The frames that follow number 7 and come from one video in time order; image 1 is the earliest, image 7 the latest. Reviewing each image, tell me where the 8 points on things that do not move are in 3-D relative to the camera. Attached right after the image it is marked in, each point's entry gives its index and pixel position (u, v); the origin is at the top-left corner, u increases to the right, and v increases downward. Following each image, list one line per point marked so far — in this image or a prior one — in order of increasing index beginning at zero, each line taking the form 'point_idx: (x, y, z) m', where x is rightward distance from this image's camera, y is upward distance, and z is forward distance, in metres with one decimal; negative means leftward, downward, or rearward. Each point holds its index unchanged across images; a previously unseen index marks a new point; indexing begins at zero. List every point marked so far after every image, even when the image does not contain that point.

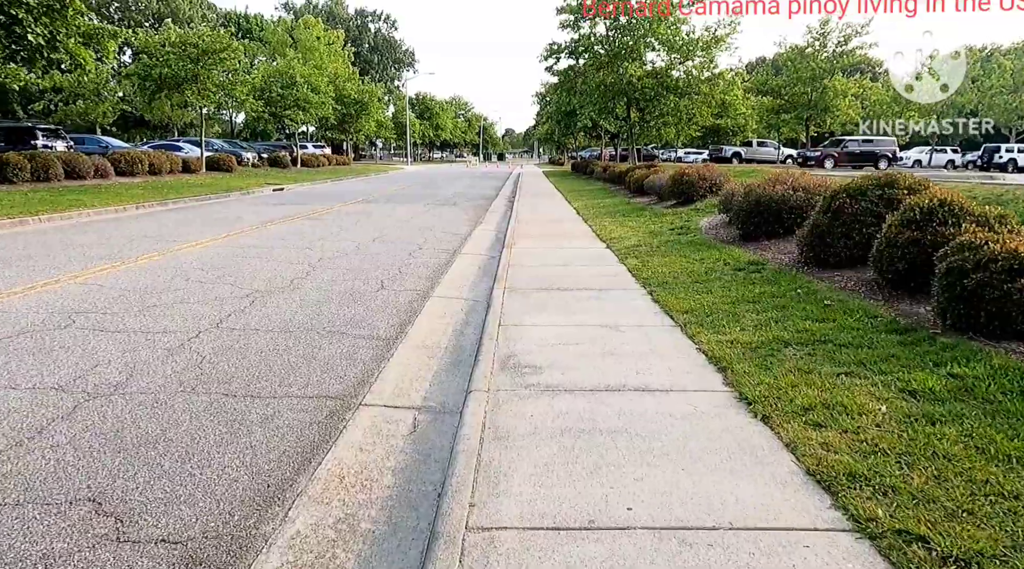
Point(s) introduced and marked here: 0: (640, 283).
0: (+1.3, 0.0, +7.8) m
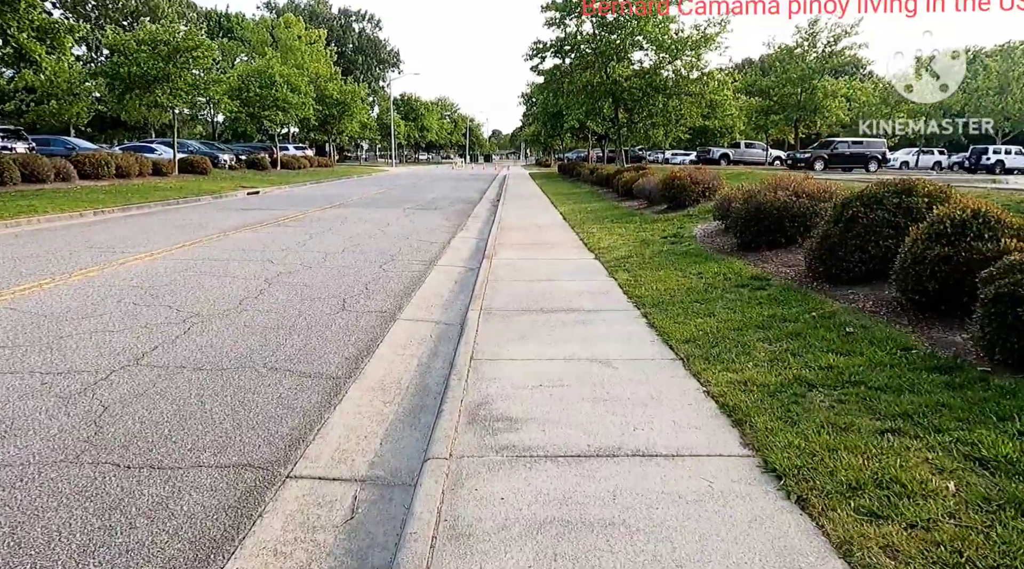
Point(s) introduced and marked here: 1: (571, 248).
0: (+1.1, -0.2, +6.9) m
1: (+0.9, +0.5, +11.3) m
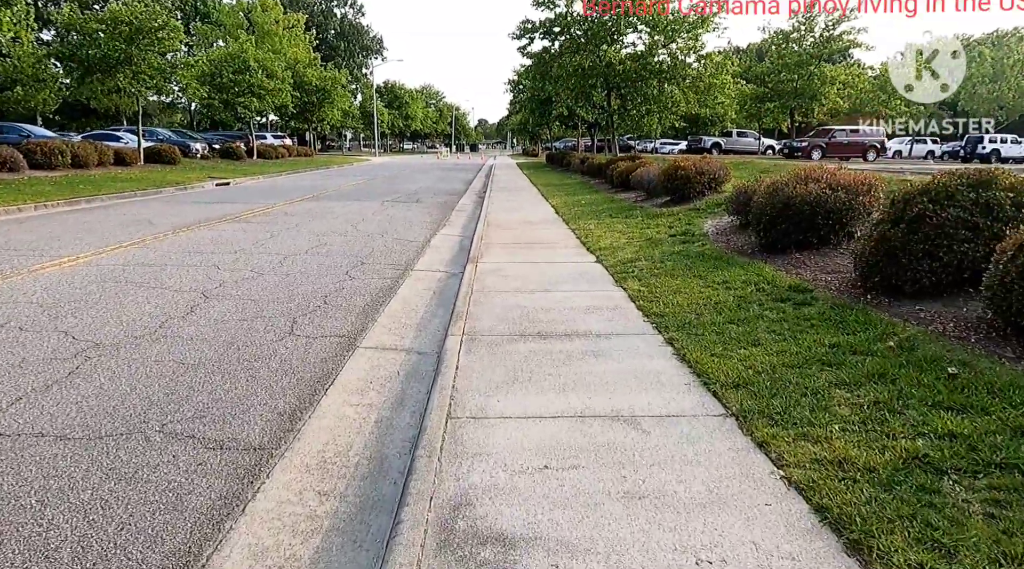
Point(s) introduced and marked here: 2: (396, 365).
0: (+1.0, -0.3, +5.6) m
1: (+0.7, +0.5, +9.9) m
2: (-0.8, -0.5, +5.0) m
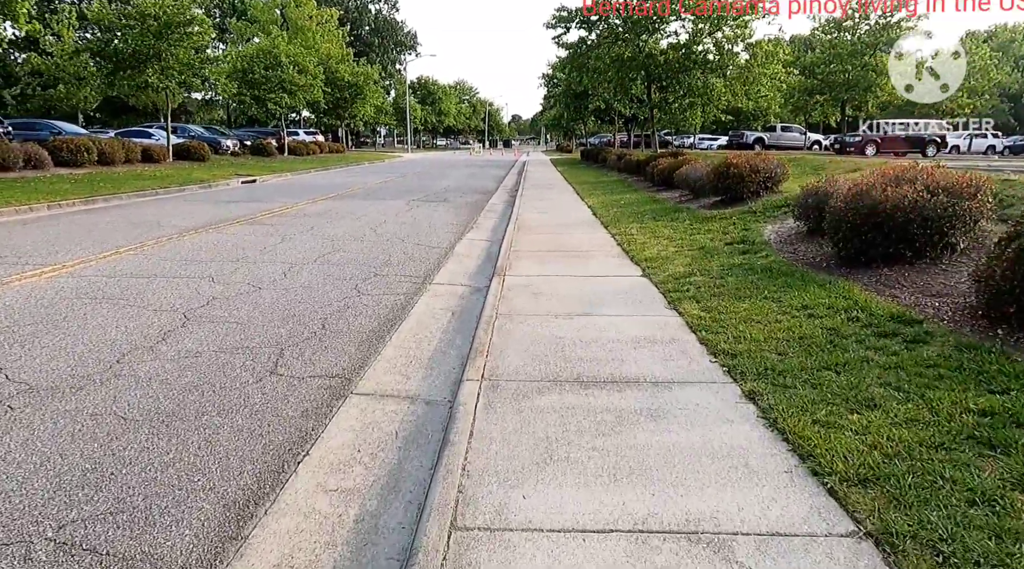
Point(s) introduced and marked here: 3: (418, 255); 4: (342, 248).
0: (+1.2, -0.5, +4.4) m
1: (+1.1, +0.3, +8.8) m
2: (-0.6, -0.7, +3.9) m
3: (-1.2, +0.4, +9.6) m
4: (-2.2, +0.5, +10.0) m
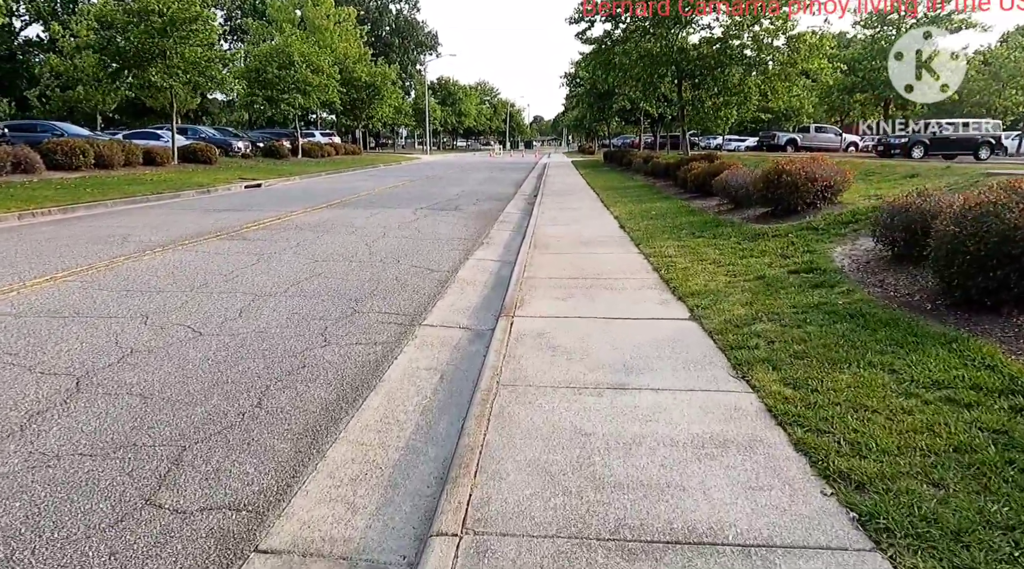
0: (+1.2, -0.8, +2.7) m
1: (+1.2, -0.1, +7.1) m
2: (-0.6, -1.1, +2.3) m
3: (-1.1, 0.0, +7.9) m
4: (-2.1, +0.1, +8.4) m
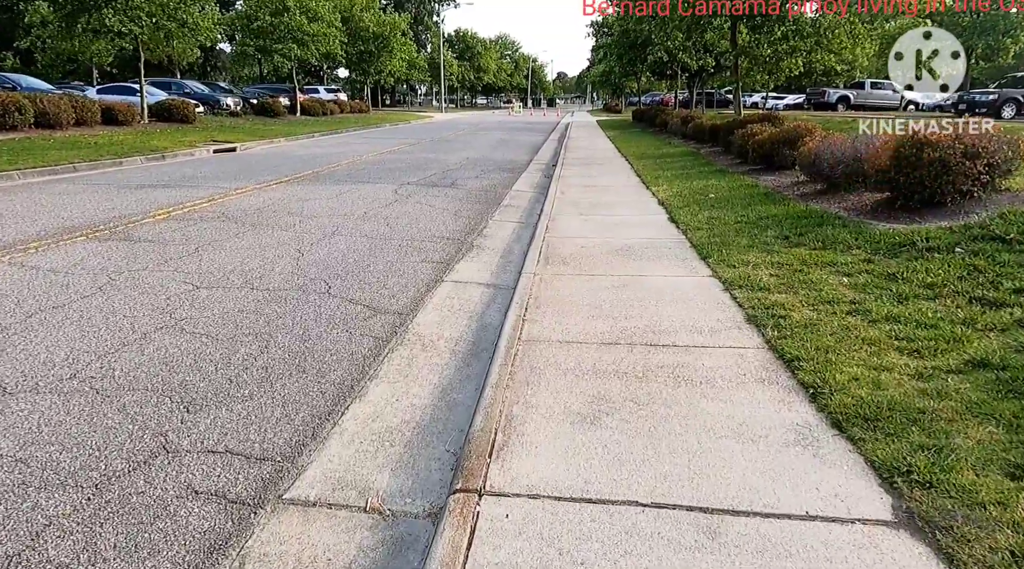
0: (+1.0, -1.5, -0.8) m
1: (+1.1, -0.5, +3.6) m
2: (-0.9, -1.8, -1.1) m
3: (-1.1, -0.4, +4.5) m
4: (-2.1, -0.2, +5.0) m
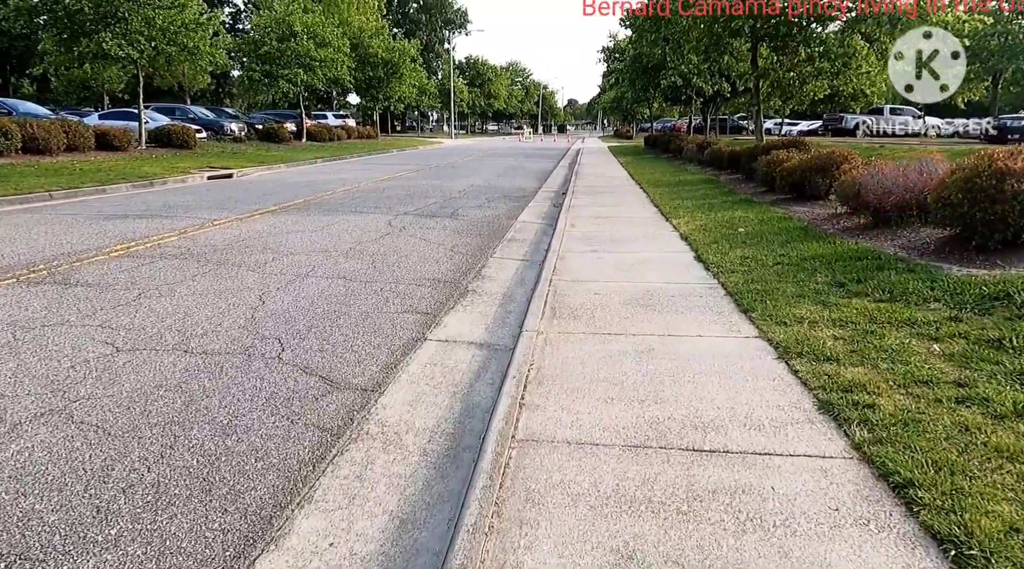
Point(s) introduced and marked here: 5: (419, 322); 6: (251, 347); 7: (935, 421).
0: (+0.9, -1.7, -2.0) m
1: (+1.1, -0.8, +2.4) m
2: (-1.0, -1.9, -2.3) m
3: (-1.2, -0.7, +3.3) m
4: (-2.2, -0.6, +3.8) m
5: (-0.7, -0.3, +5.5) m
6: (-1.7, -0.4, +4.7) m
7: (+1.8, -0.6, +3.2) m
